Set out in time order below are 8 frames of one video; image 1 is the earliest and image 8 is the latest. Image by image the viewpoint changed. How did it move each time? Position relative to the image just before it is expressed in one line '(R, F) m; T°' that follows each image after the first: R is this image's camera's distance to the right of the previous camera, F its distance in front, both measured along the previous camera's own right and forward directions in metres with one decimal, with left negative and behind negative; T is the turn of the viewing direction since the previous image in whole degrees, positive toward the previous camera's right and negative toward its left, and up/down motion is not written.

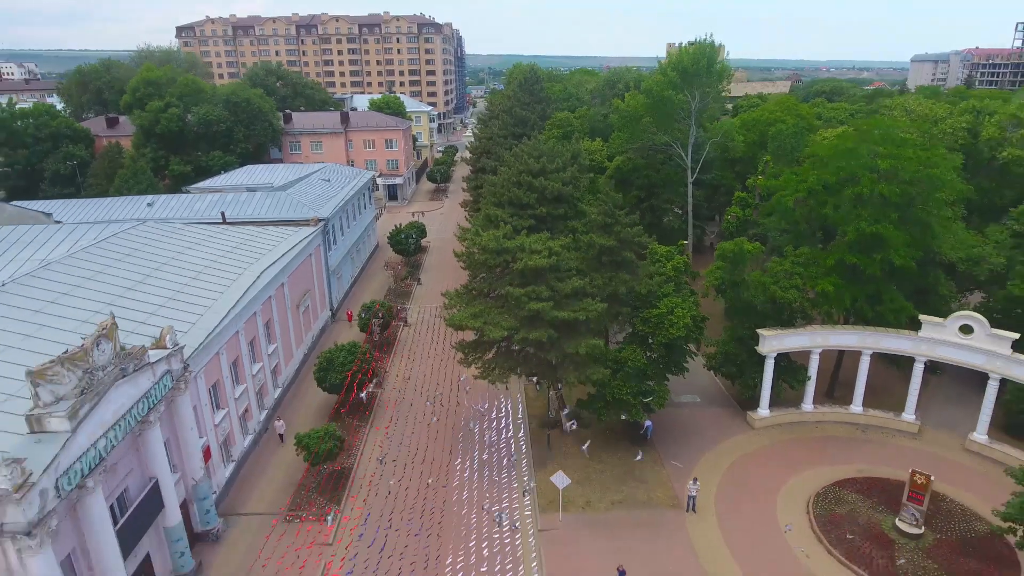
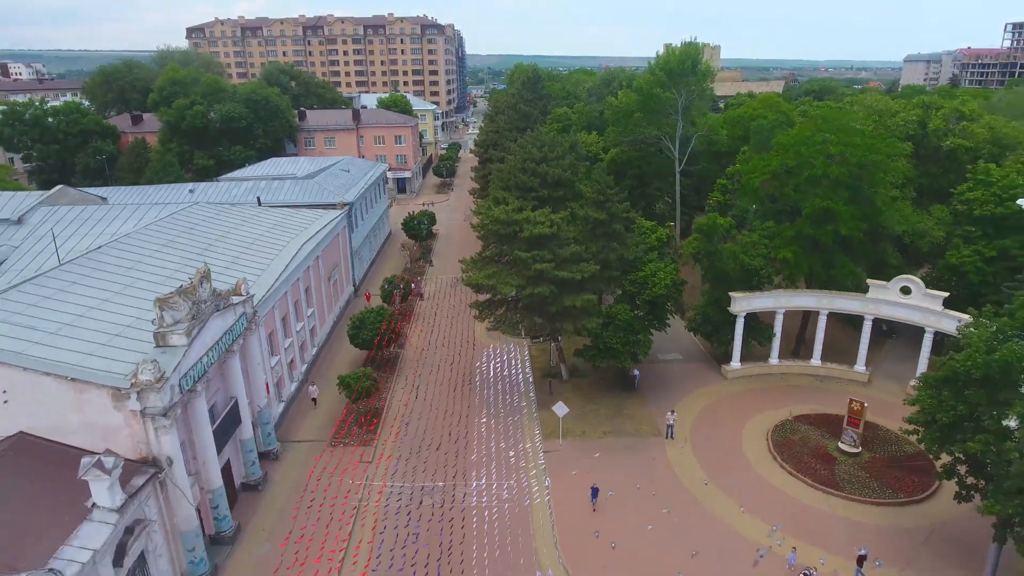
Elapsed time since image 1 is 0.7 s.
(-0.3, -3.6) m; 0°
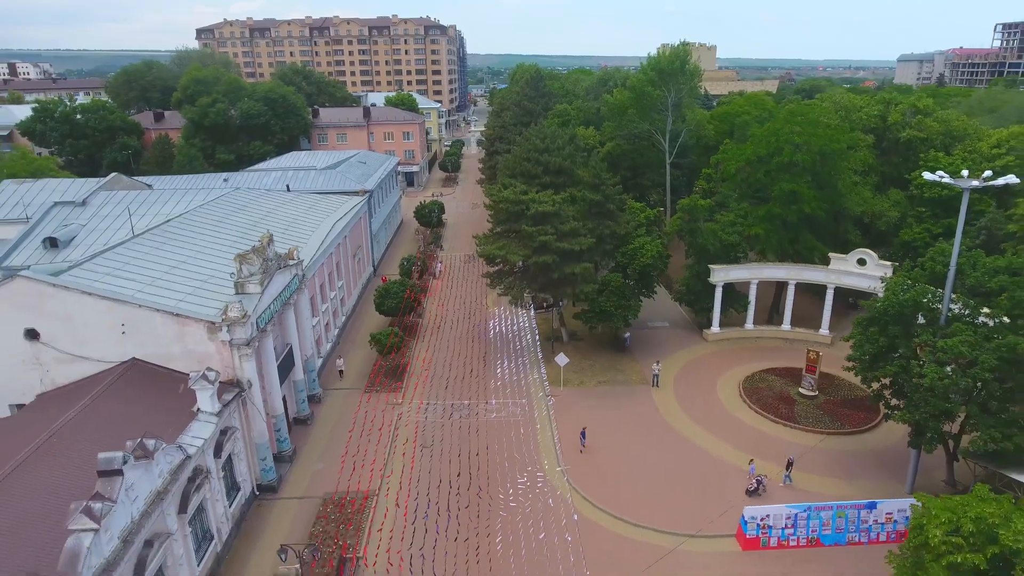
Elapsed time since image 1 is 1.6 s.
(-0.4, -3.7) m; 0°
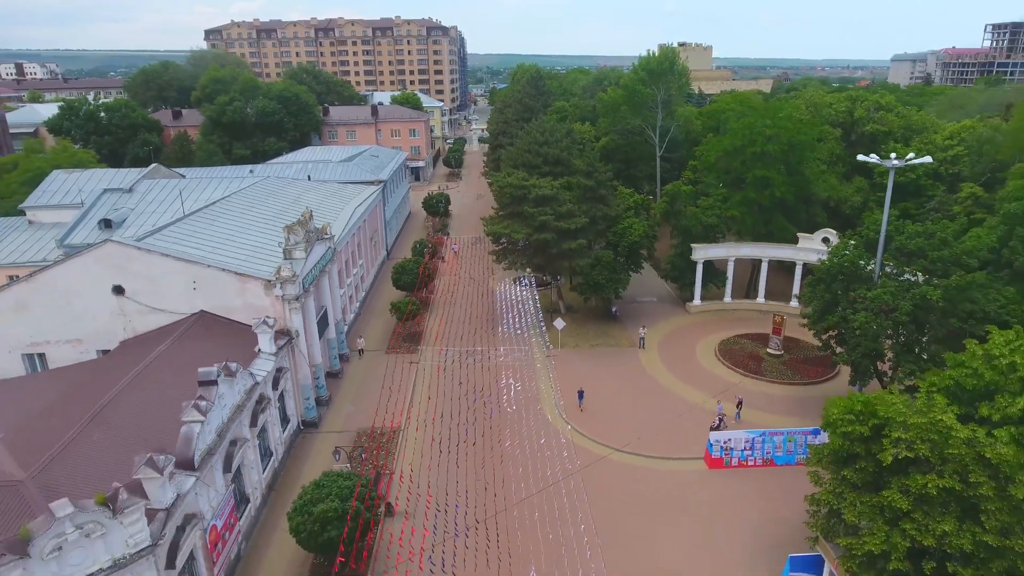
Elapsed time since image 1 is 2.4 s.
(-0.2, -3.5) m; 0°
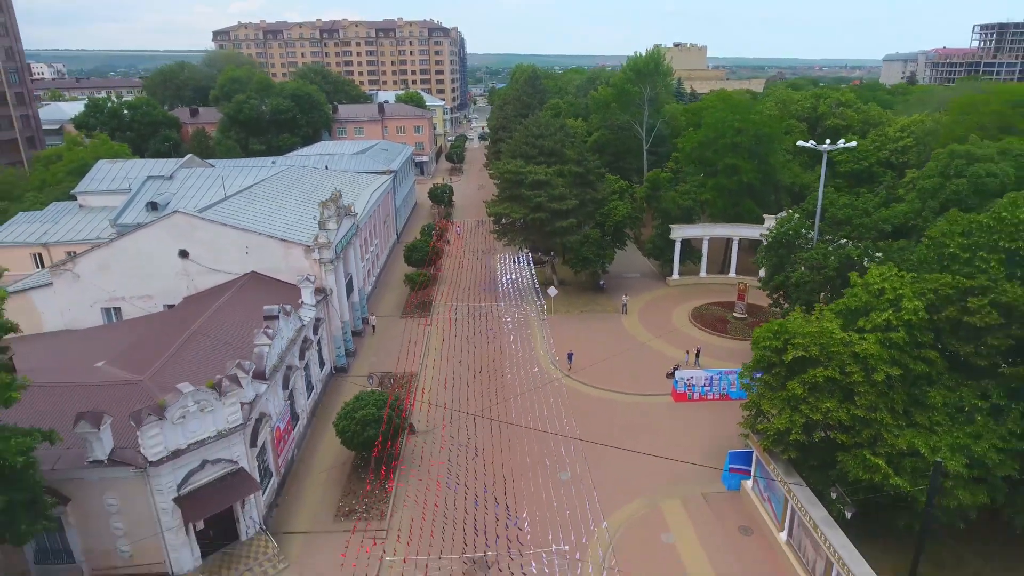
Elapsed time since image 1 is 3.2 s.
(0.0, -4.2) m; 0°
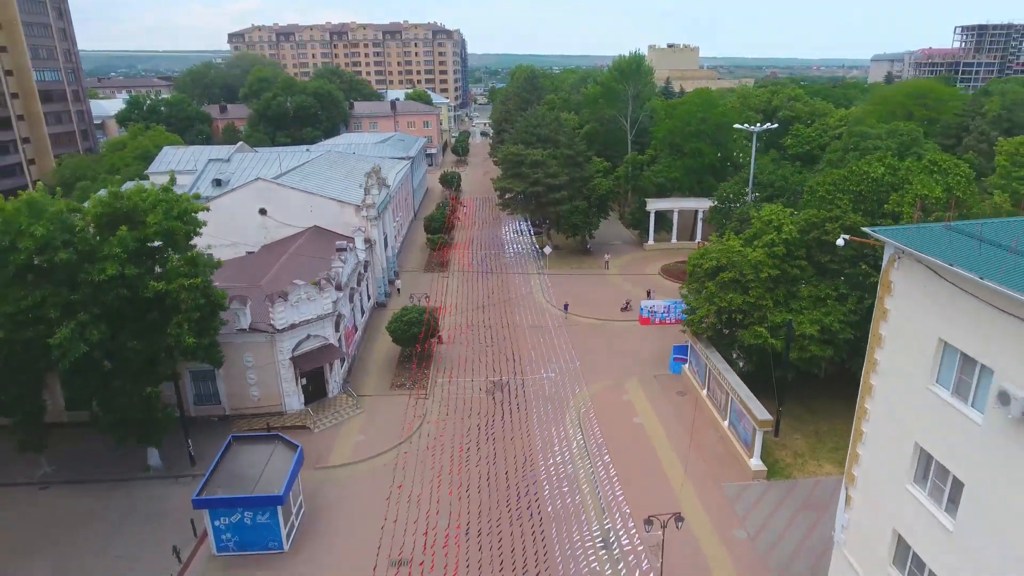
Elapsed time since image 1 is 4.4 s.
(-0.2, -7.5) m; 0°
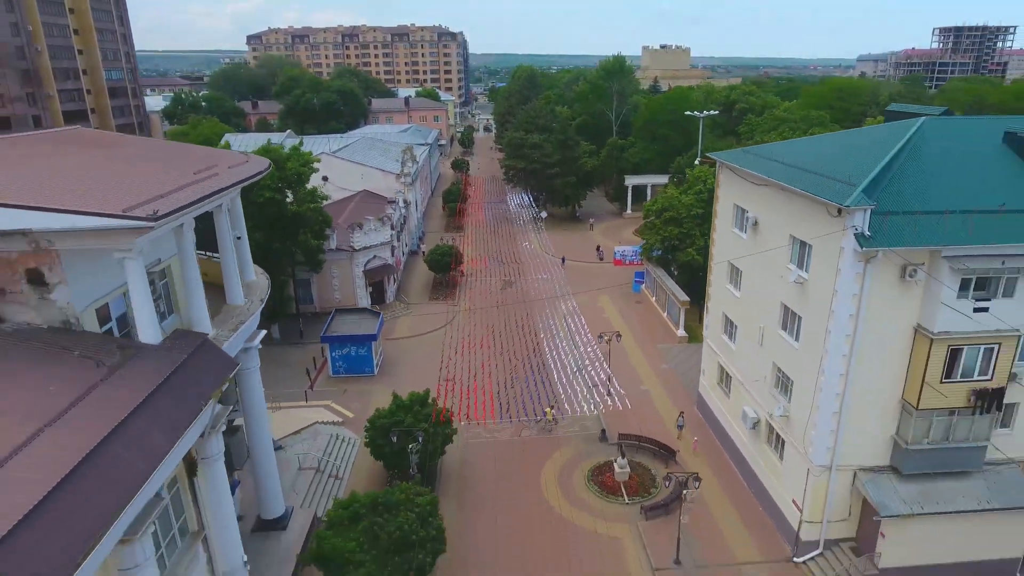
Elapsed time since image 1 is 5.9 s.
(-0.4, -10.0) m; 0°
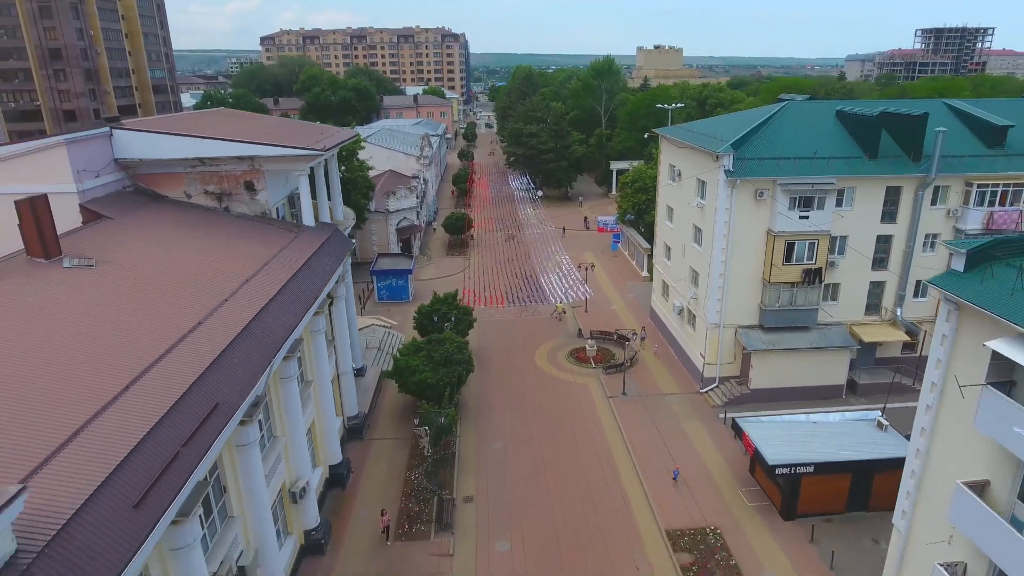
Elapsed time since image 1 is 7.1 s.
(-0.2, -8.7) m; 0°
